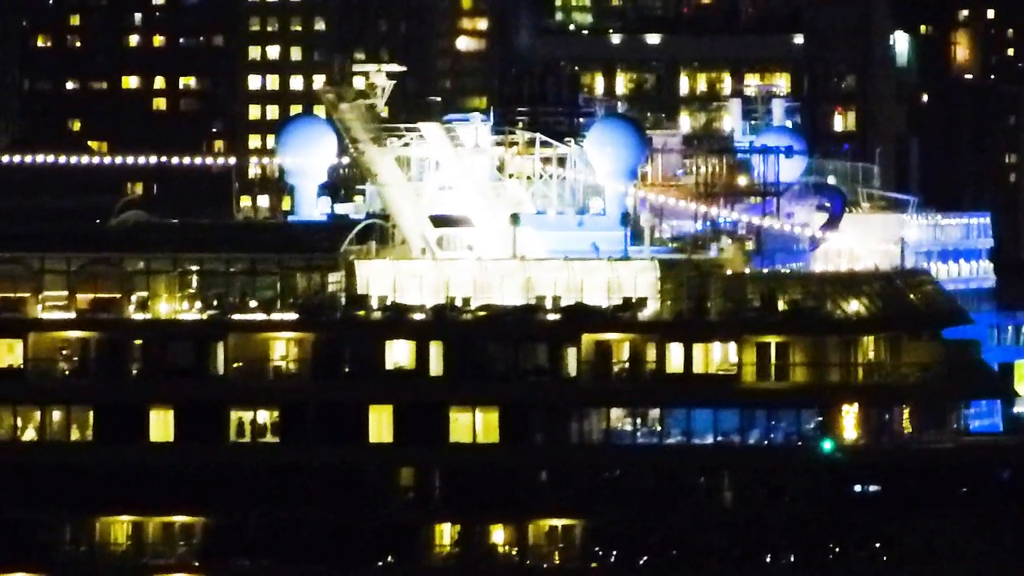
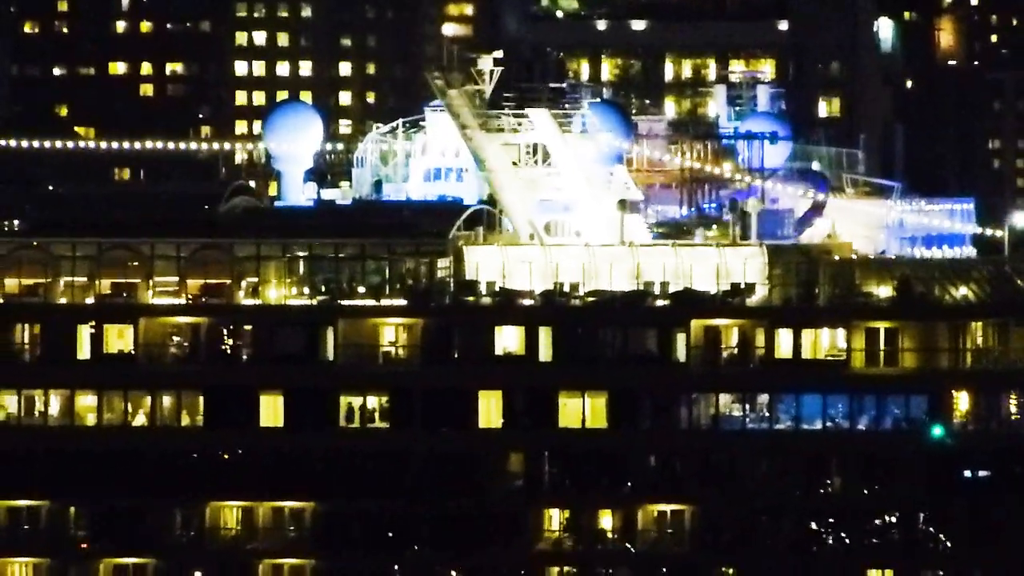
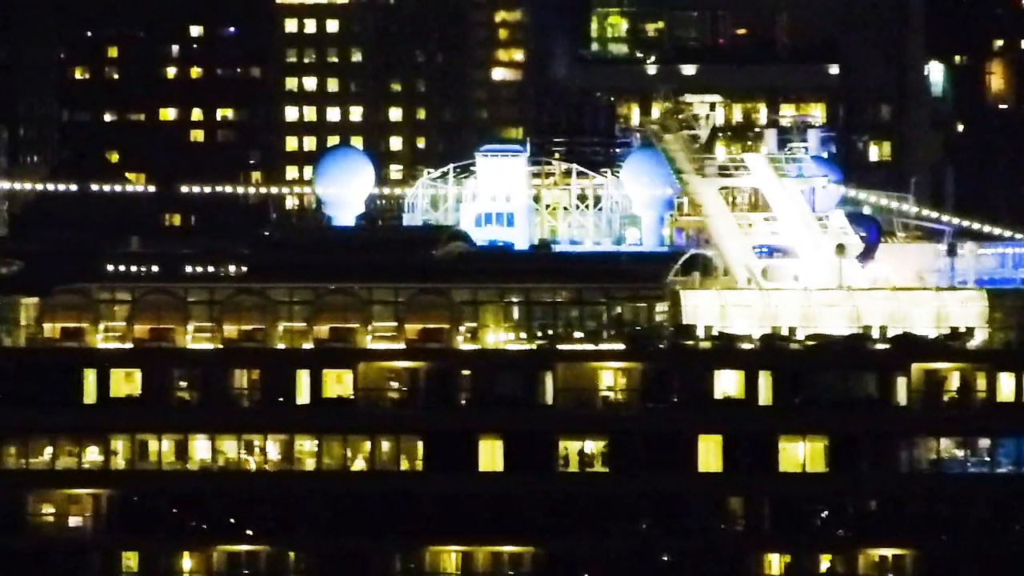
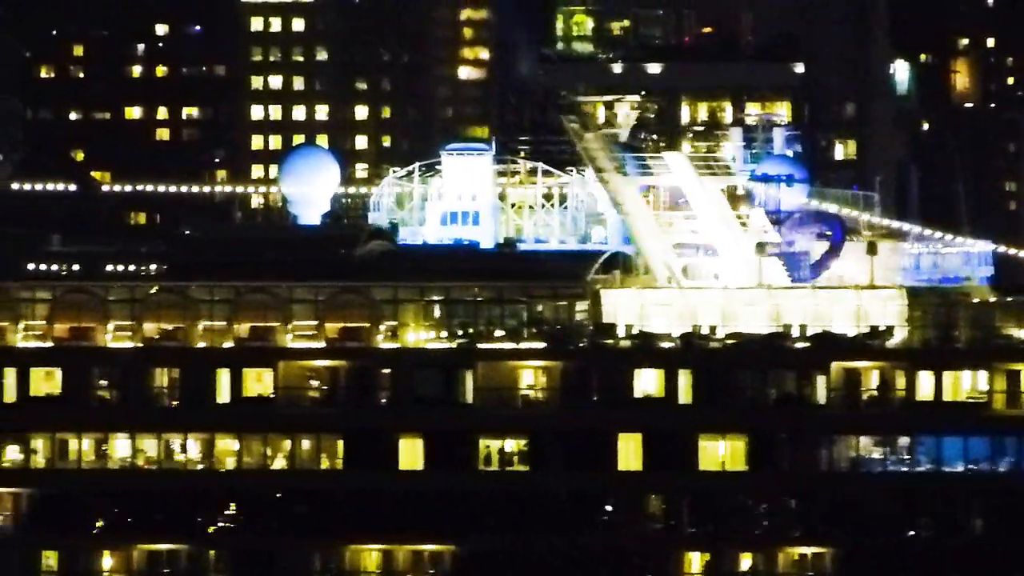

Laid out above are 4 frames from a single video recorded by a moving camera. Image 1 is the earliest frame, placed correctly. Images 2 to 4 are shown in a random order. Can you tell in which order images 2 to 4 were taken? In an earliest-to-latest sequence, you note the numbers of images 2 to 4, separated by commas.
2, 4, 3
